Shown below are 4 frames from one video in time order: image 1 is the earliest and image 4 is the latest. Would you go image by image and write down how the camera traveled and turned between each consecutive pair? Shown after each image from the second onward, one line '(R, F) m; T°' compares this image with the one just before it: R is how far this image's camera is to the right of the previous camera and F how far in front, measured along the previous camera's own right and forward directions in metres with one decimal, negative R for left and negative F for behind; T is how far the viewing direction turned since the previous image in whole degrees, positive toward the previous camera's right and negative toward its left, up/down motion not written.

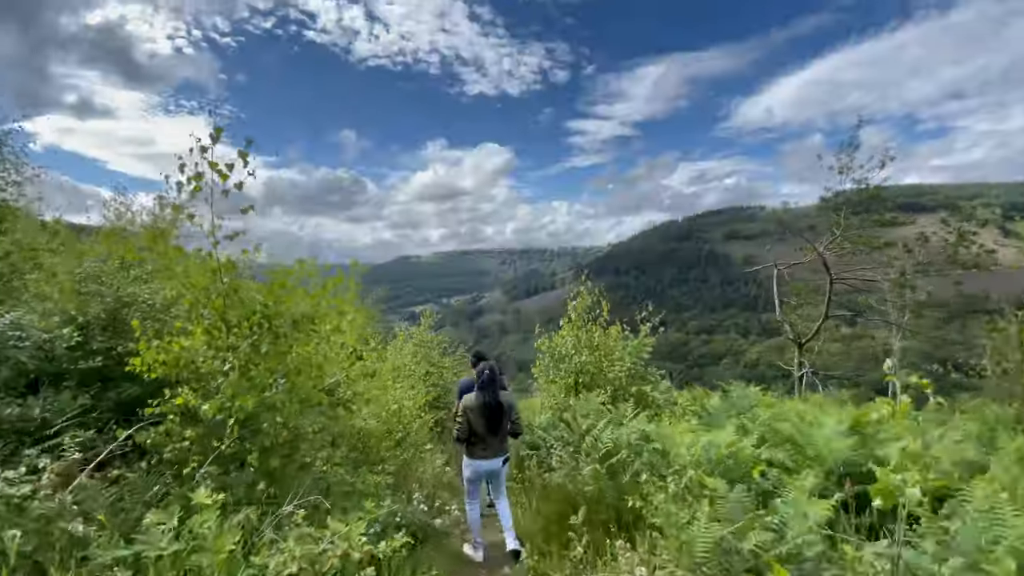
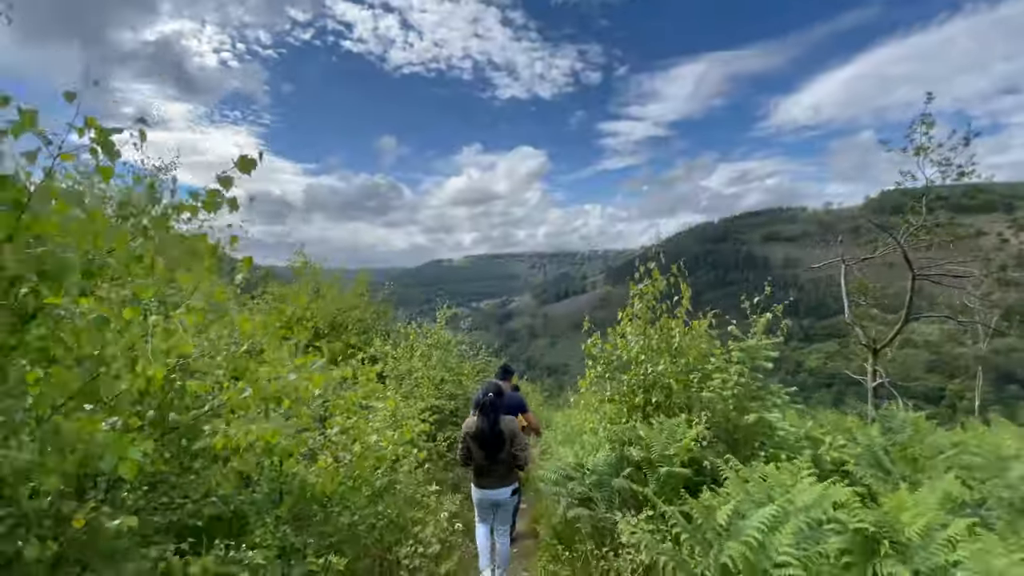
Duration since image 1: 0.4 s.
(+1.0, -2.8) m; -4°
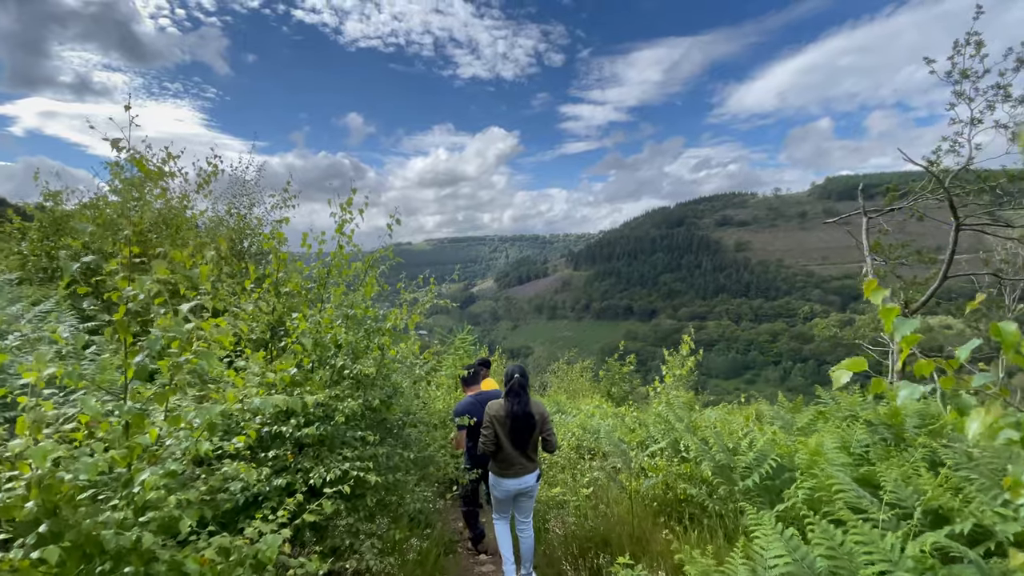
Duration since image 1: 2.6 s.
(-0.1, +5.2) m; +4°
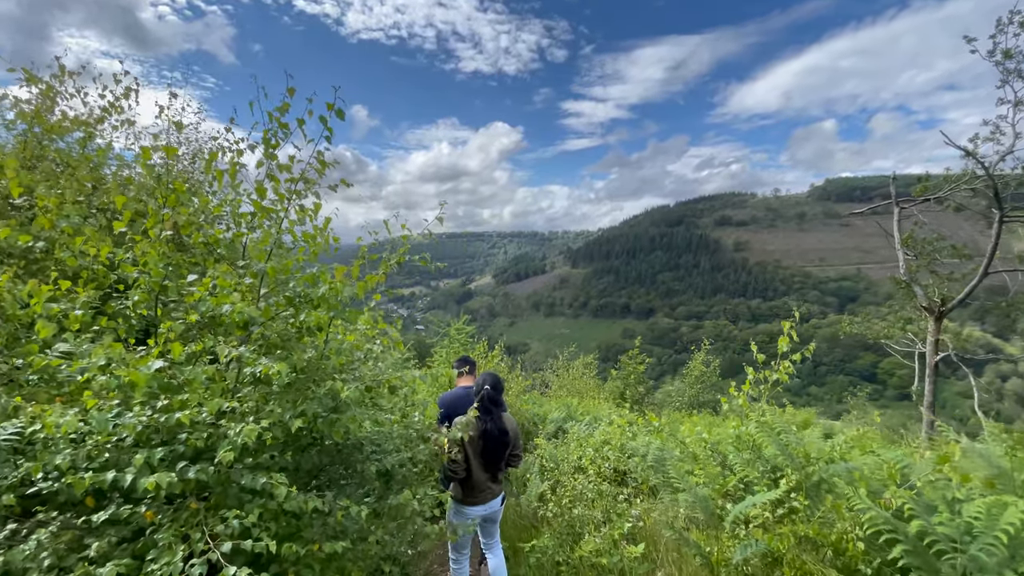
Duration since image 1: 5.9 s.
(-0.1, +1.7) m; 0°
